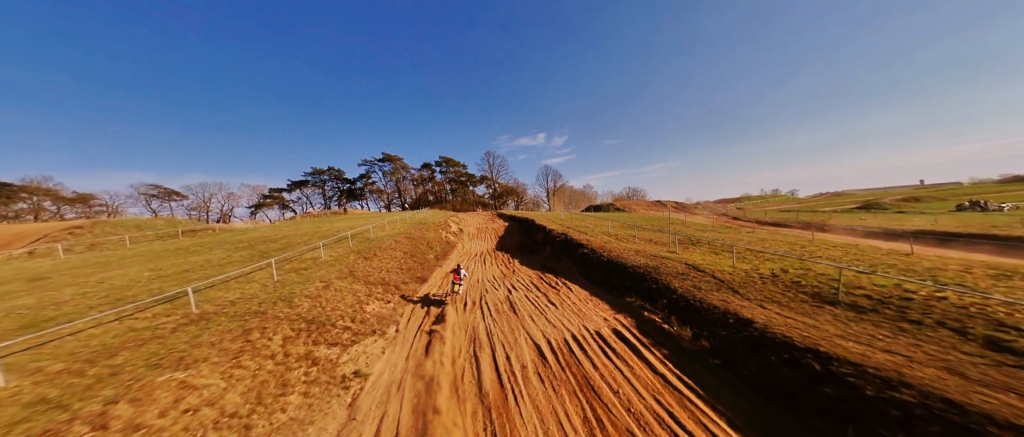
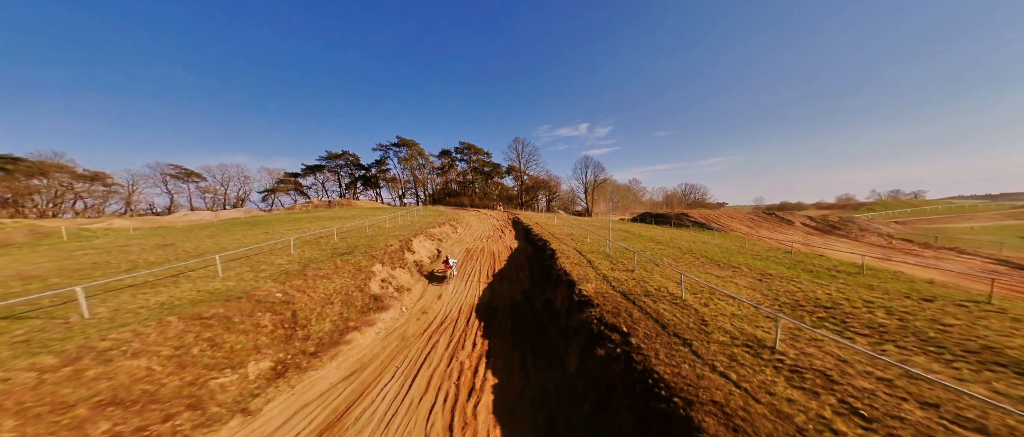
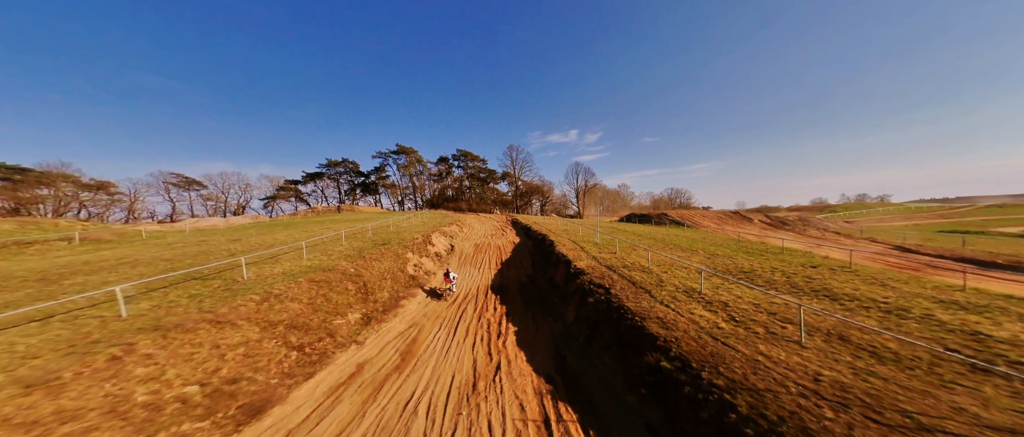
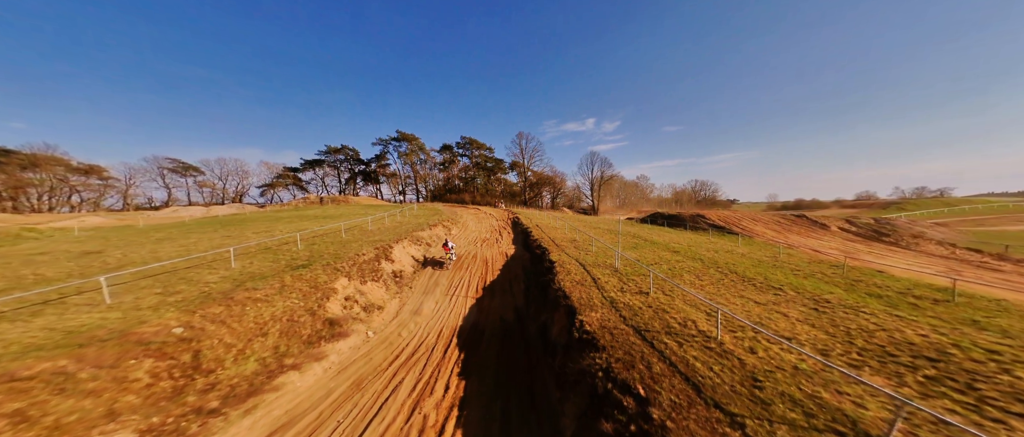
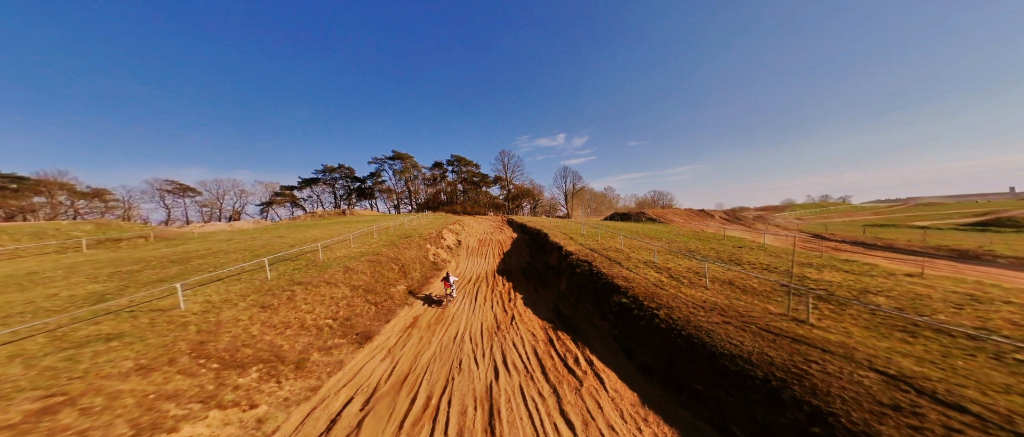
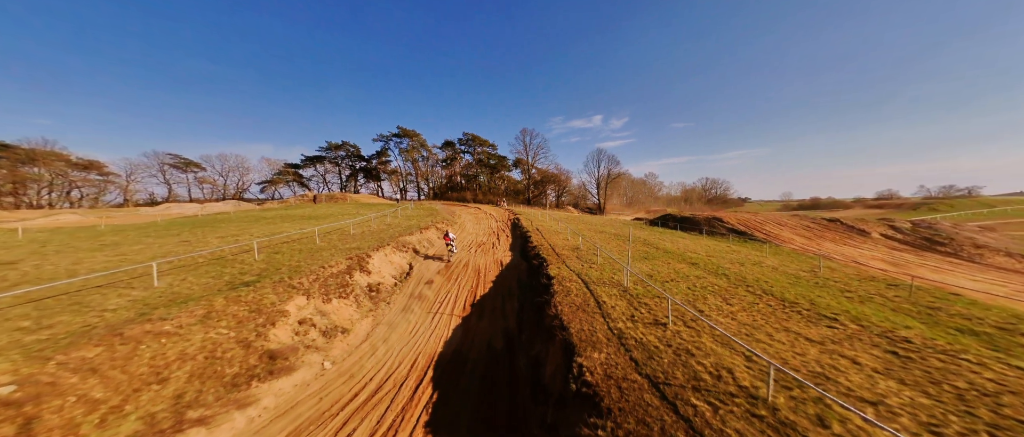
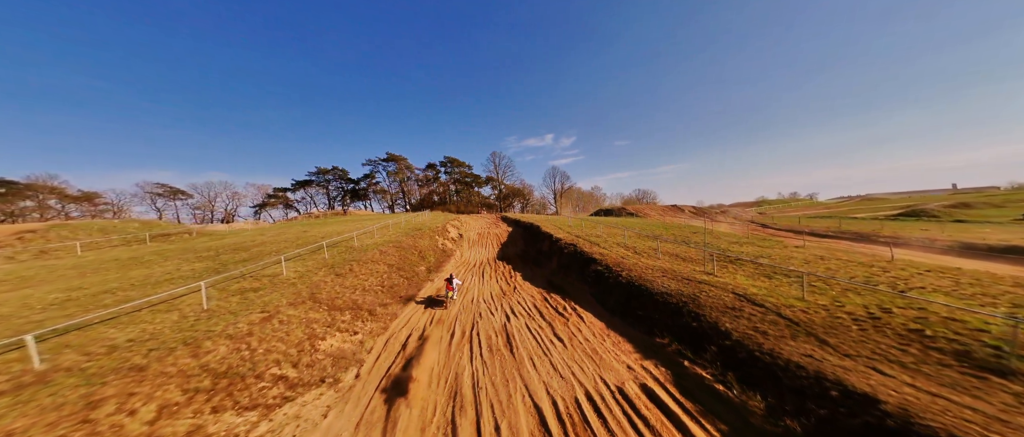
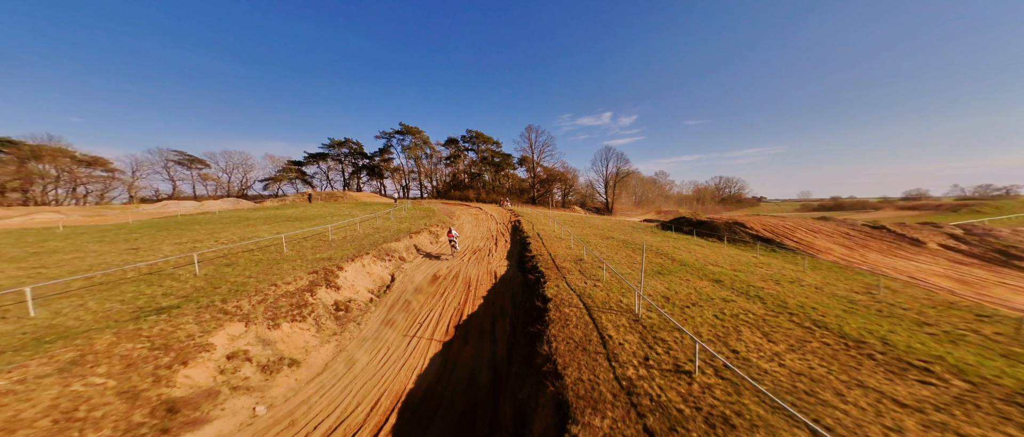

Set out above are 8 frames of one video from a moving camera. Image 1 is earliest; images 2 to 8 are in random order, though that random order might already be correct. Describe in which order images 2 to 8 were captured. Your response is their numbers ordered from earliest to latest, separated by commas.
7, 5, 3, 2, 4, 6, 8
